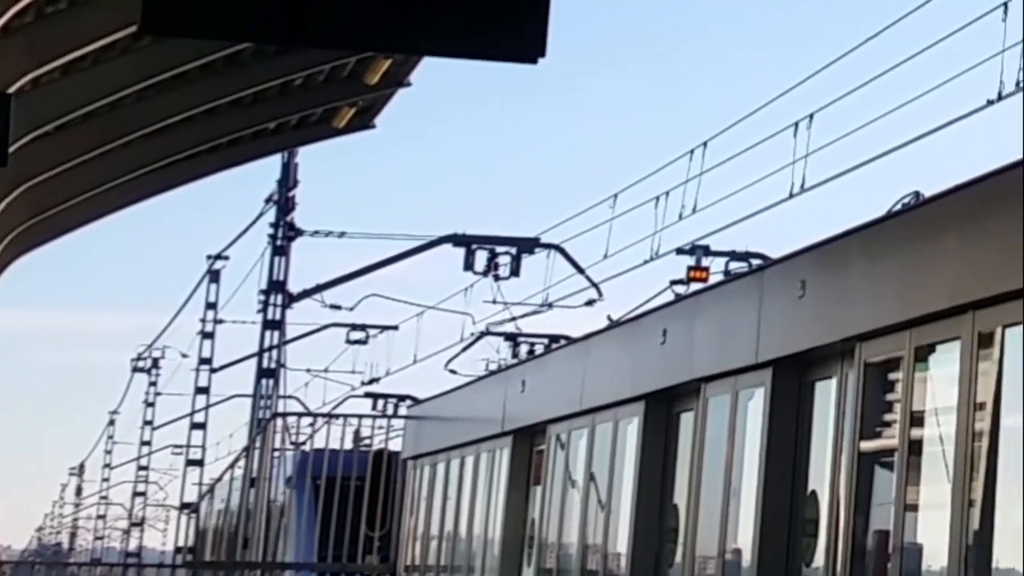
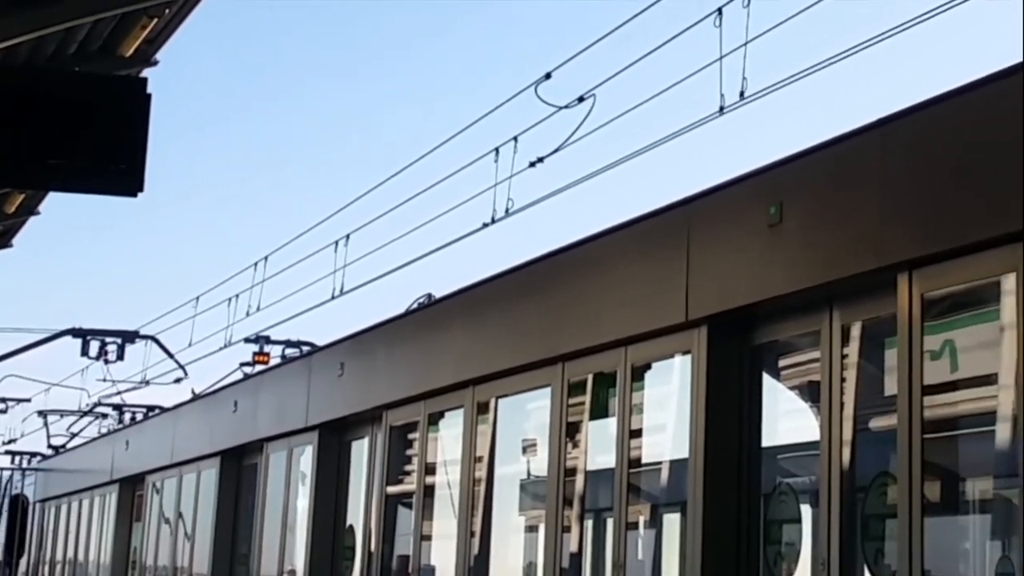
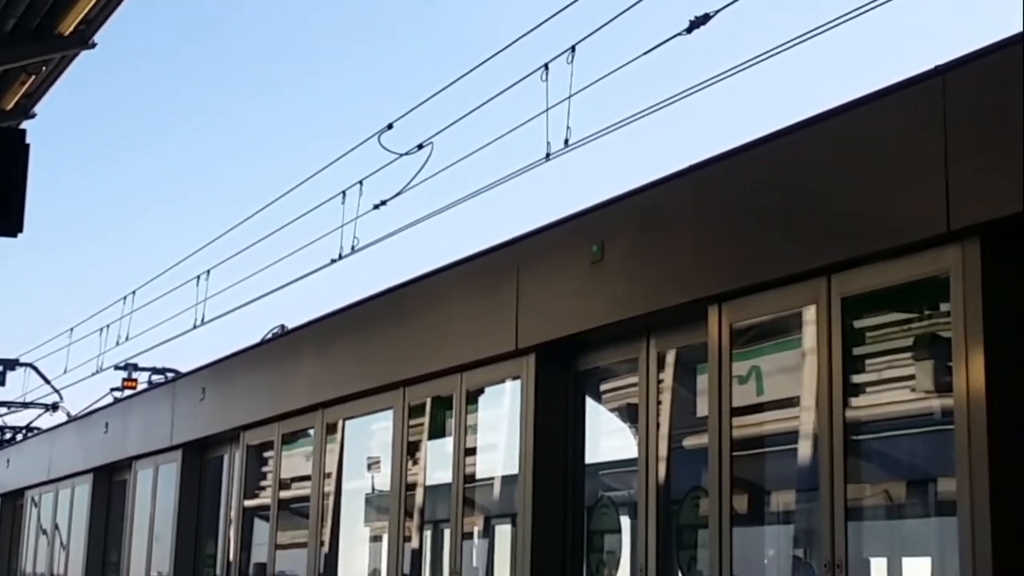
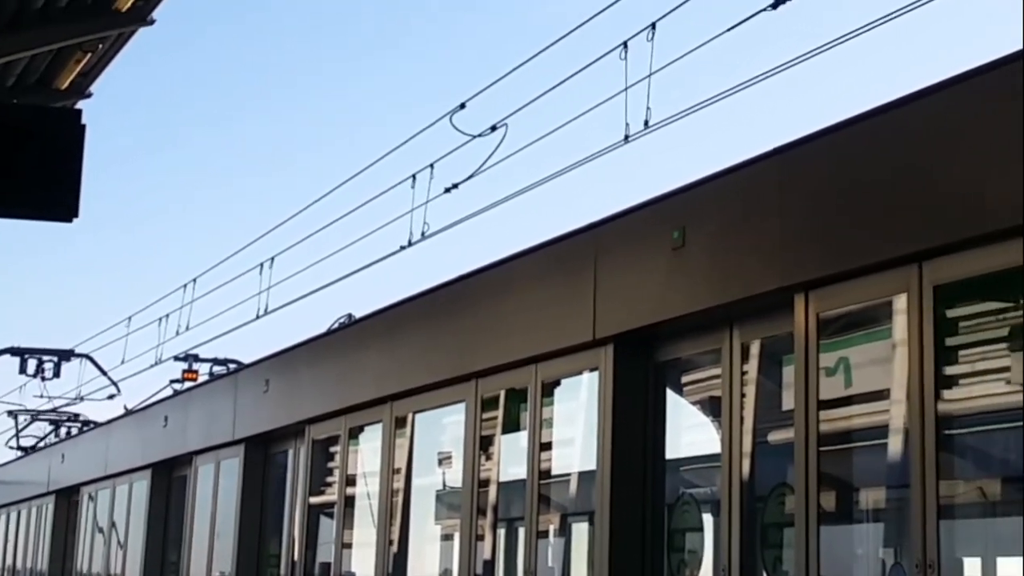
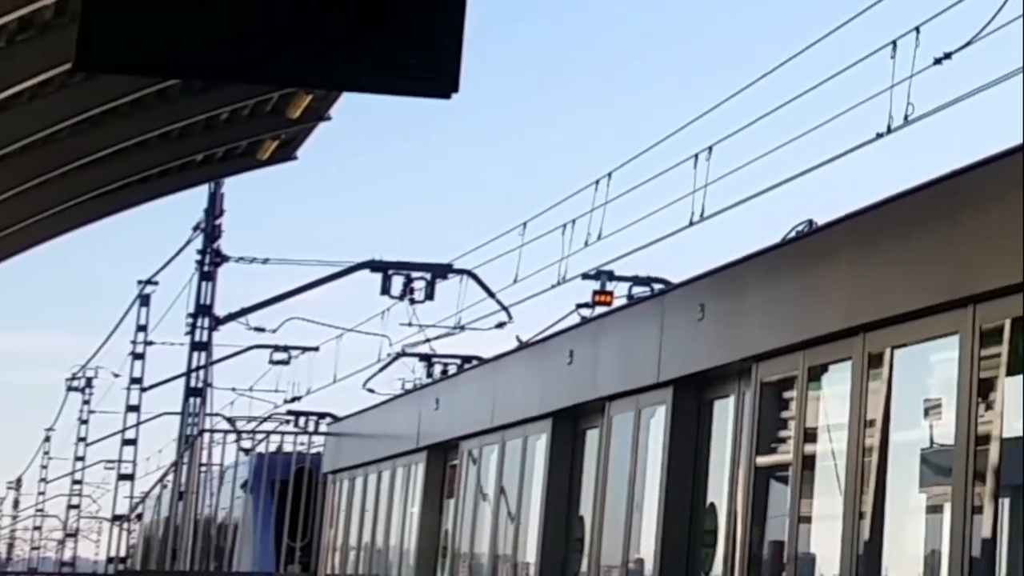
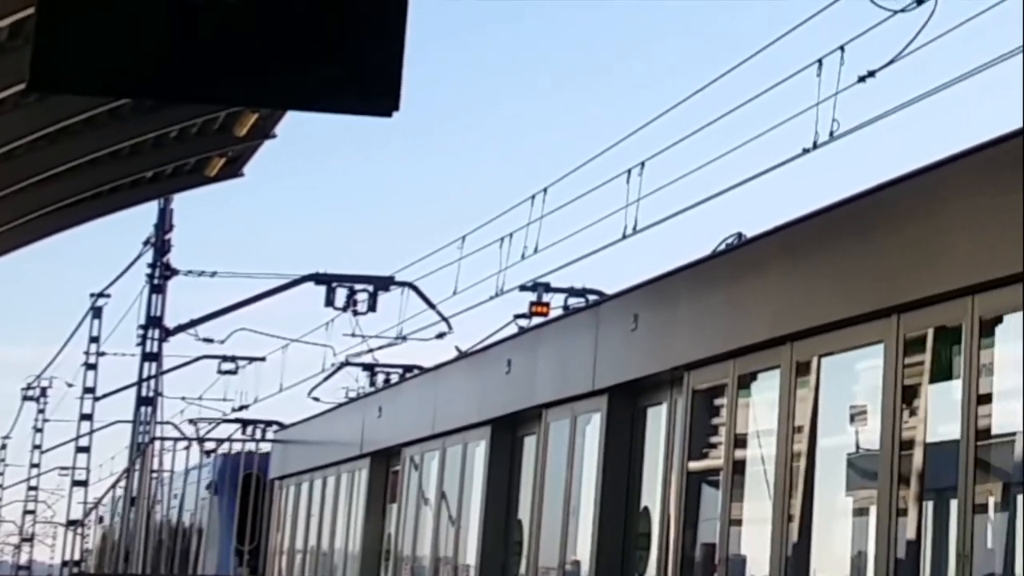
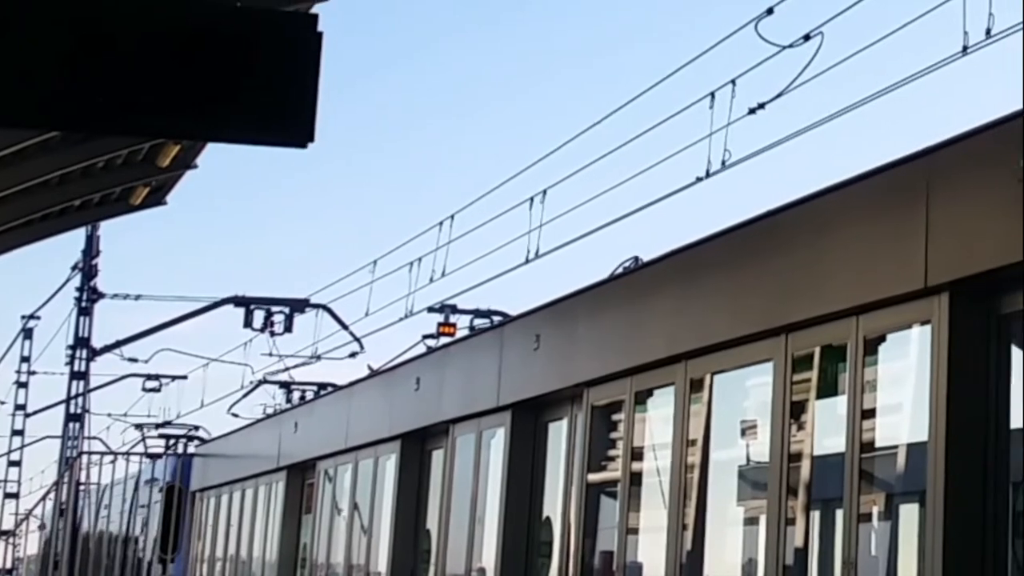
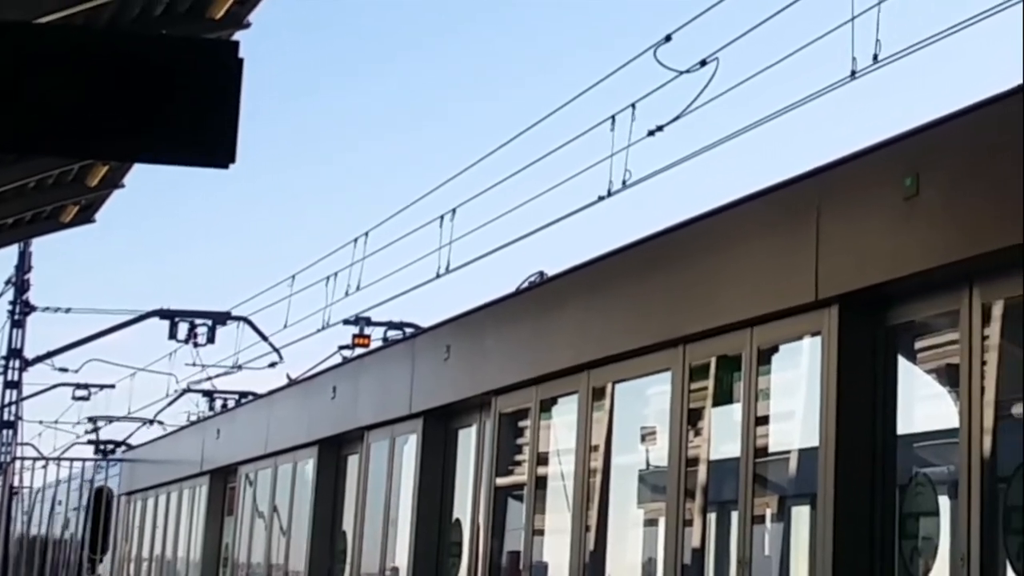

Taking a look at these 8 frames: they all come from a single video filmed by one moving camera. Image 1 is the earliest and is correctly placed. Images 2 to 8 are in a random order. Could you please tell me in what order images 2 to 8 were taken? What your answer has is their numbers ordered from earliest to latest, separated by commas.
5, 6, 7, 8, 2, 4, 3
